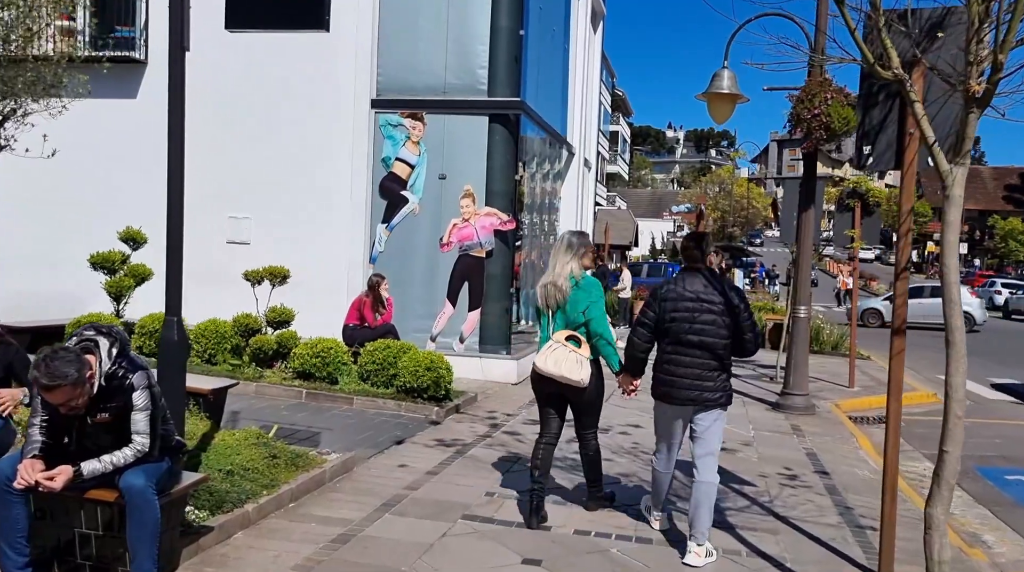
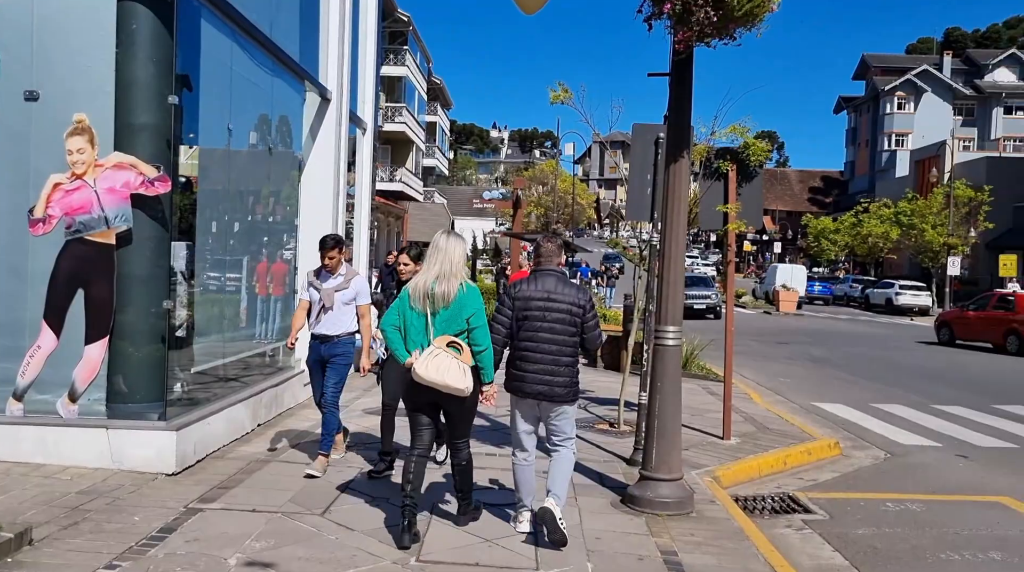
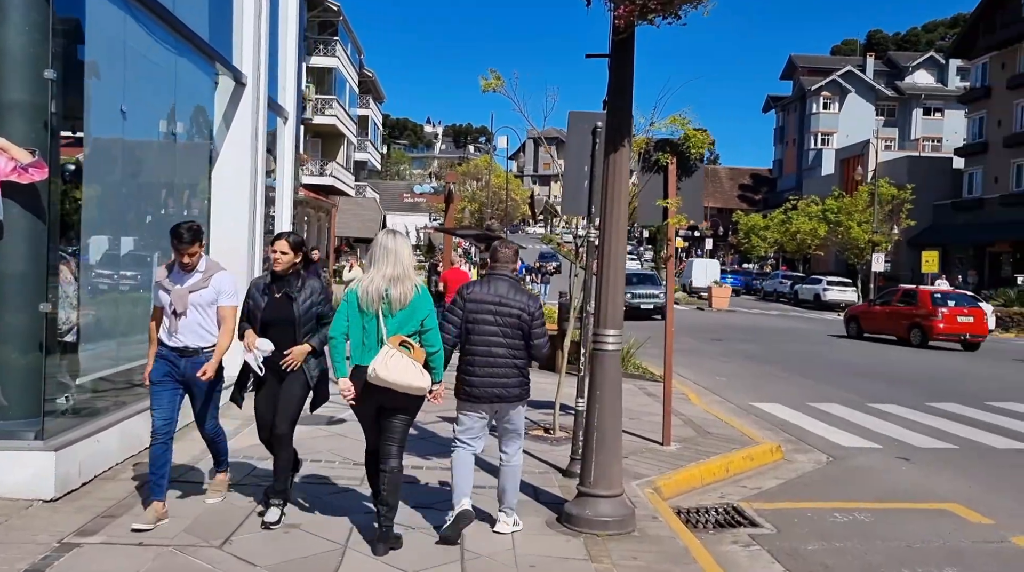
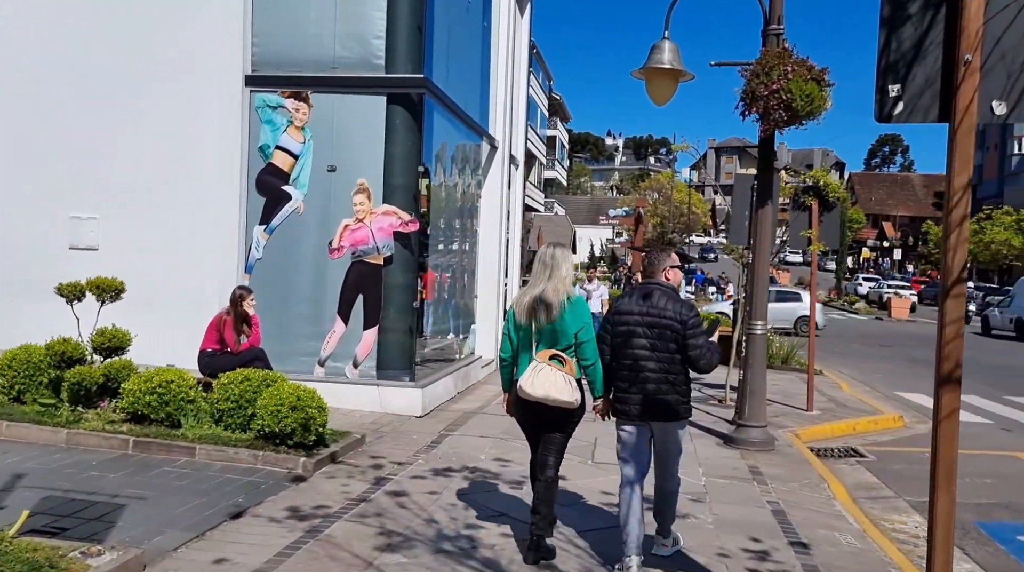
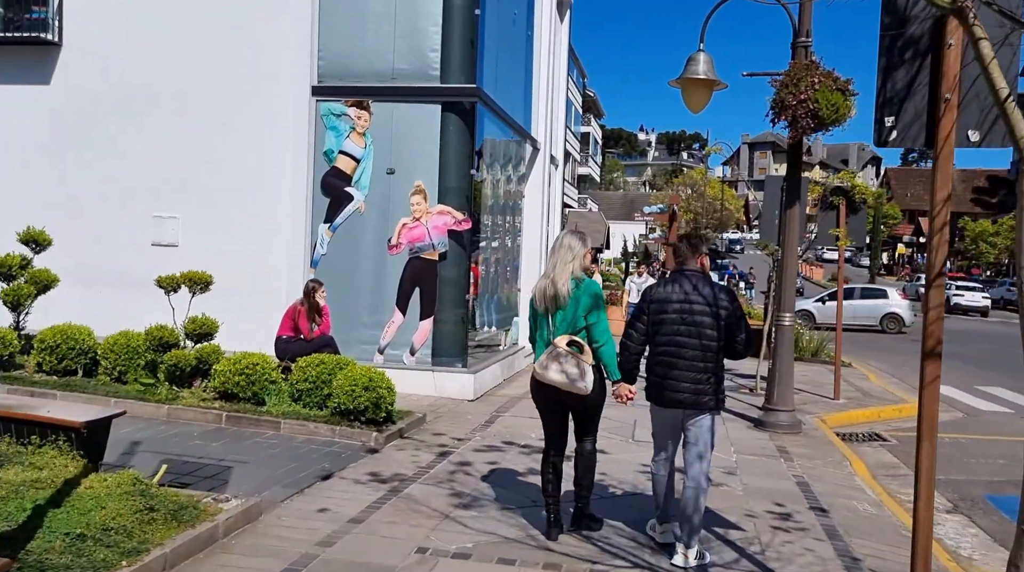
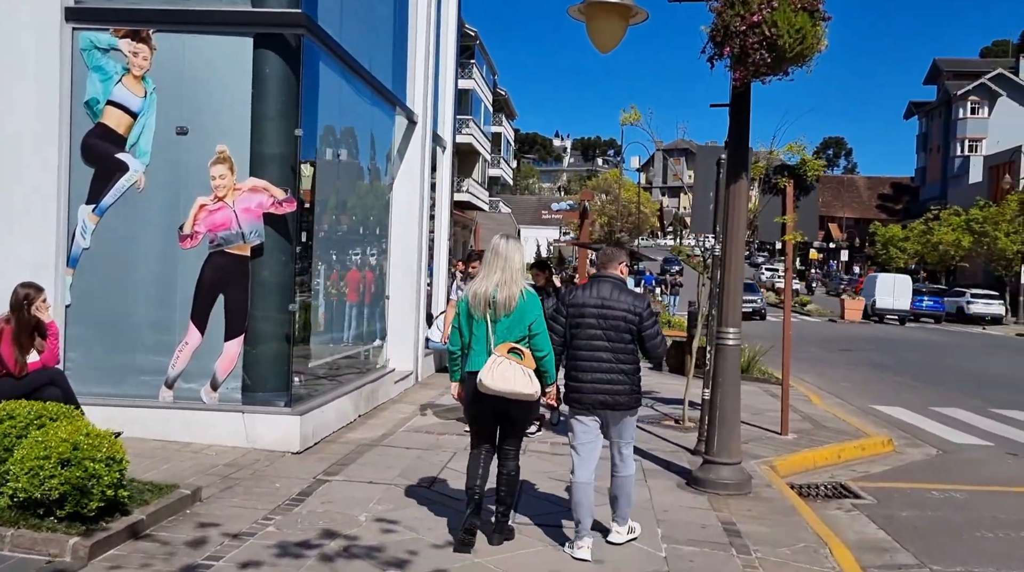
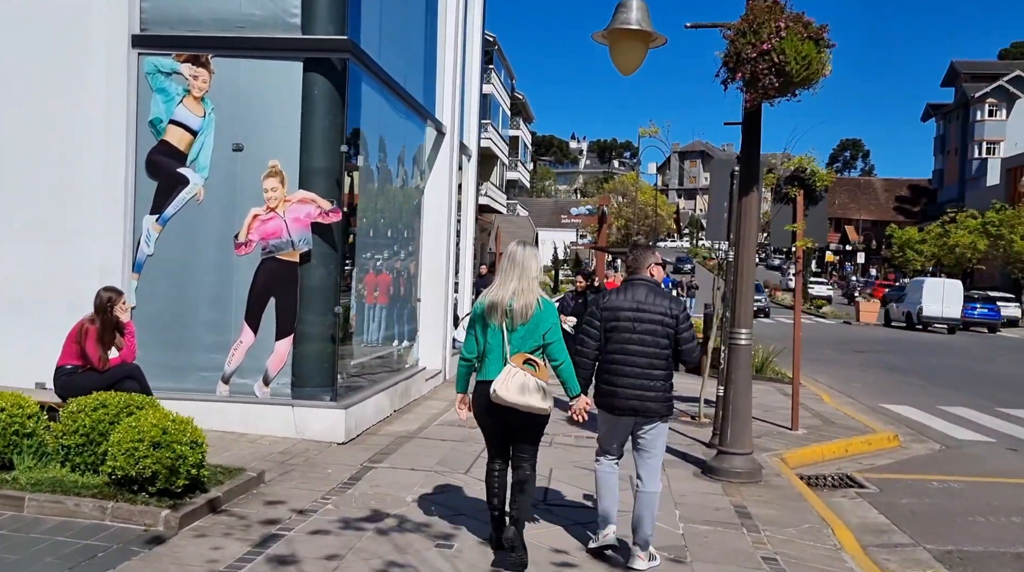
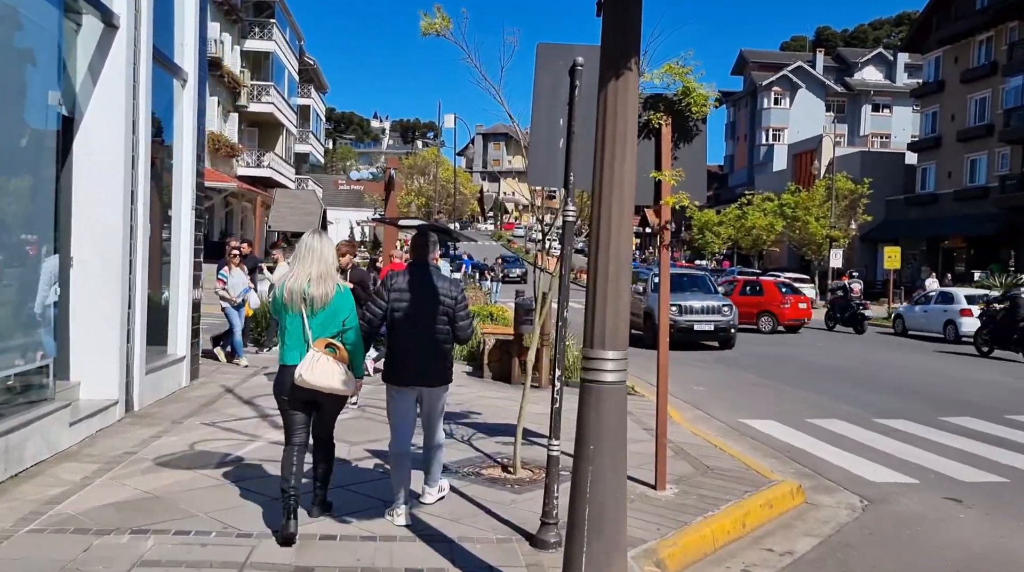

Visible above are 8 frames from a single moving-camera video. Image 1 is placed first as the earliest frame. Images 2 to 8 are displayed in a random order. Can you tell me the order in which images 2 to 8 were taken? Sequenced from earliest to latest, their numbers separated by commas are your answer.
5, 4, 7, 6, 2, 3, 8
